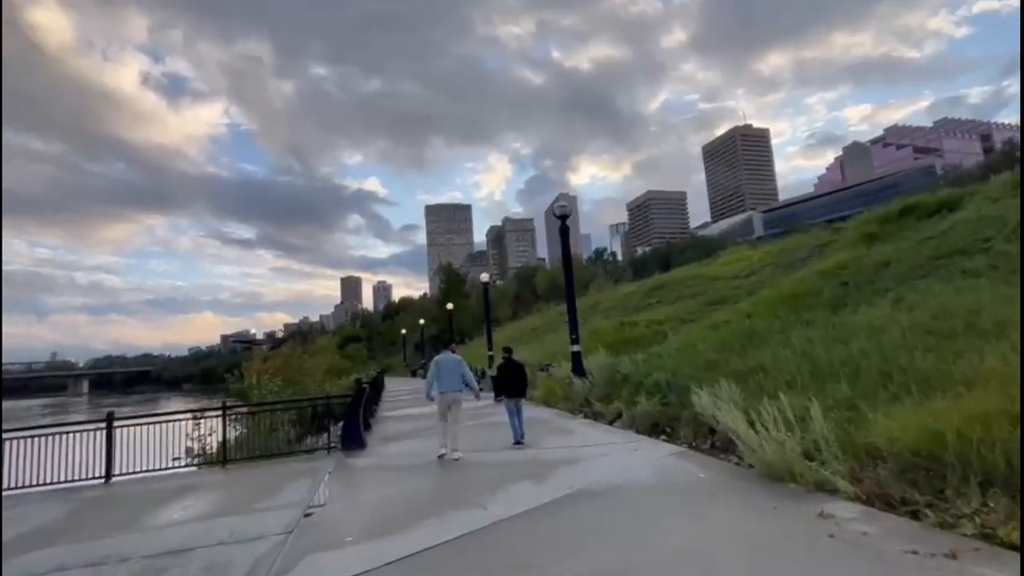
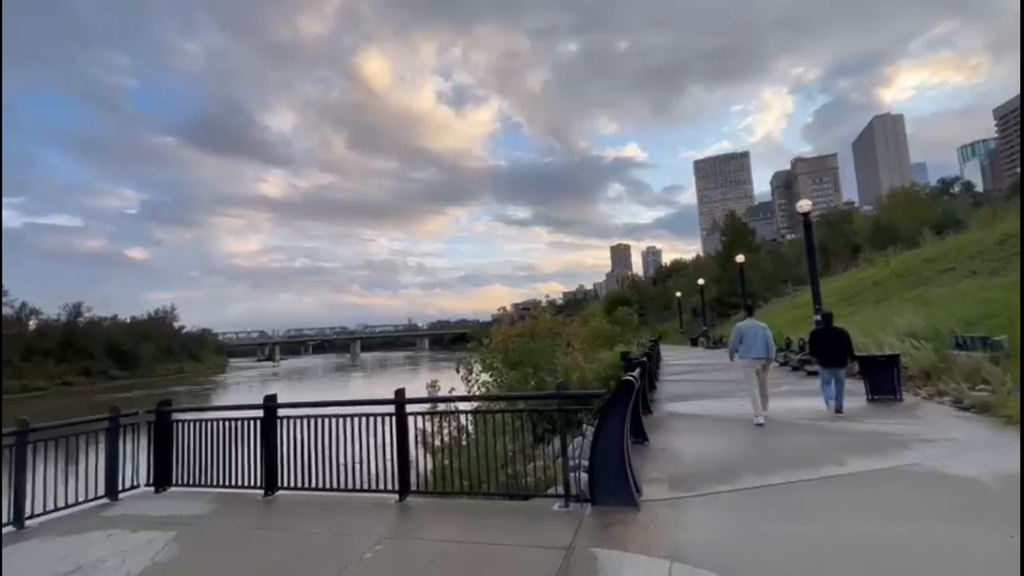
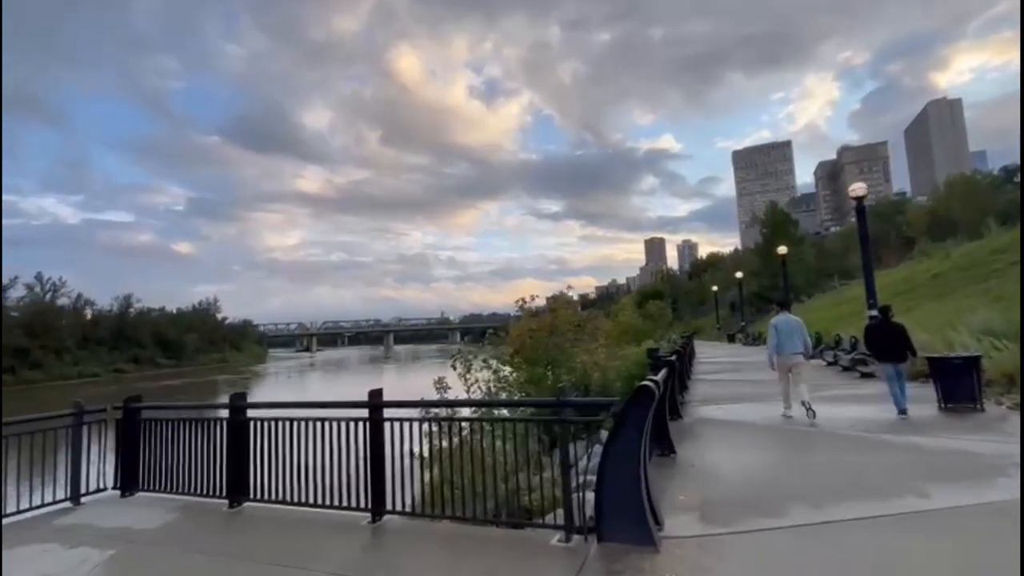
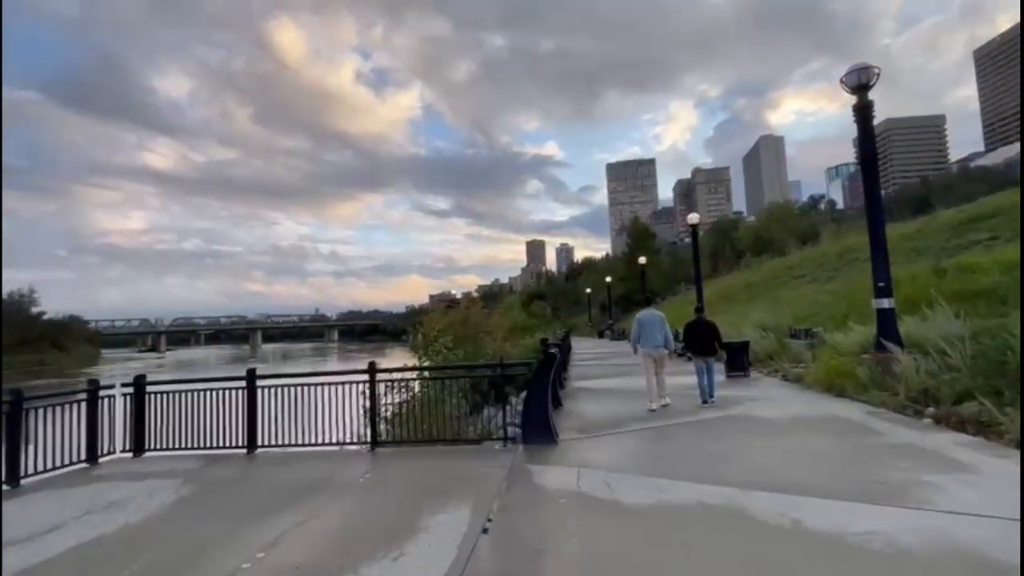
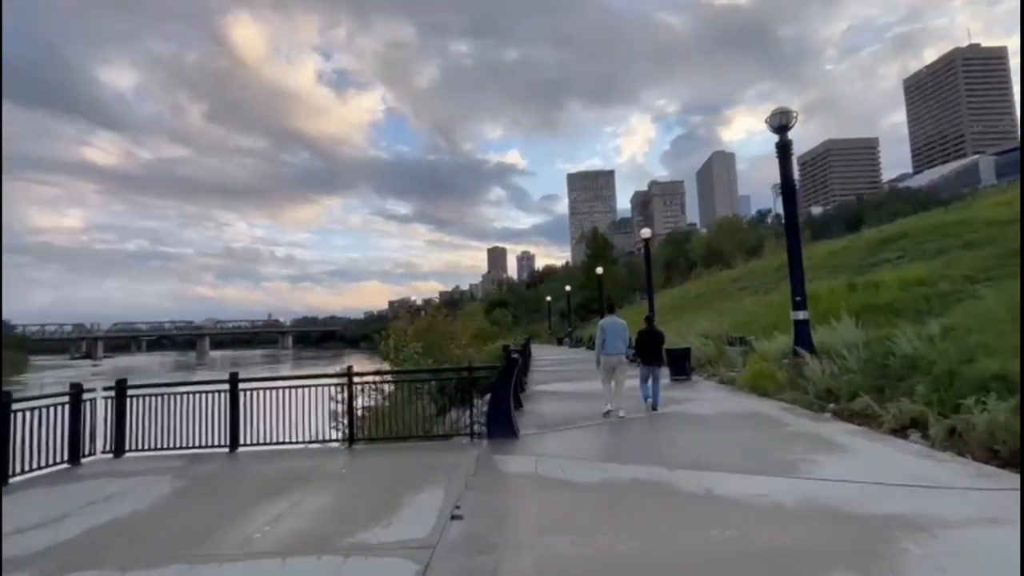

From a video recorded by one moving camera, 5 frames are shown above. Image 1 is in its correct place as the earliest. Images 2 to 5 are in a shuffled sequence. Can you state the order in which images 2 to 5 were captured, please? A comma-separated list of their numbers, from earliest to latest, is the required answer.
5, 4, 2, 3
